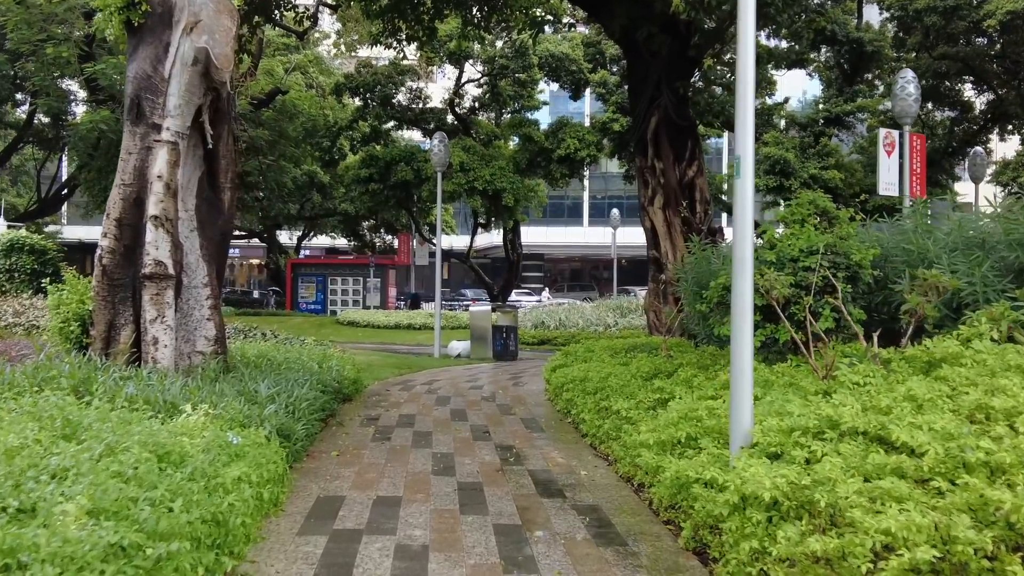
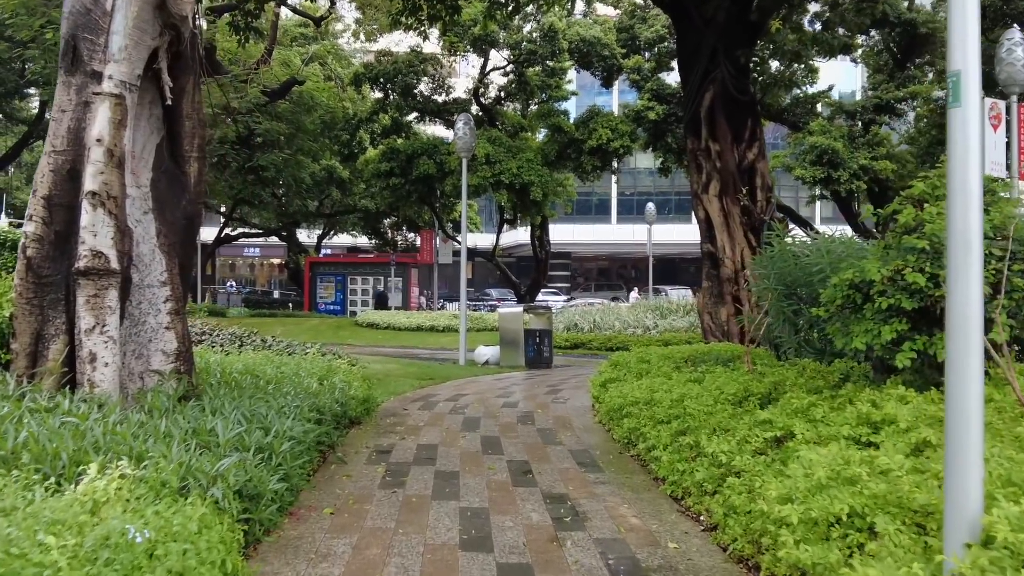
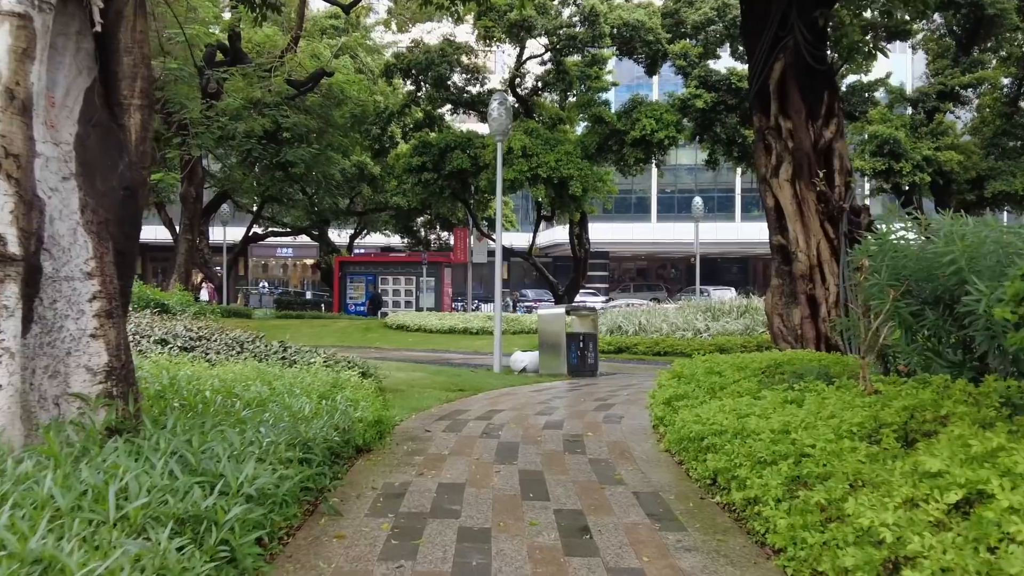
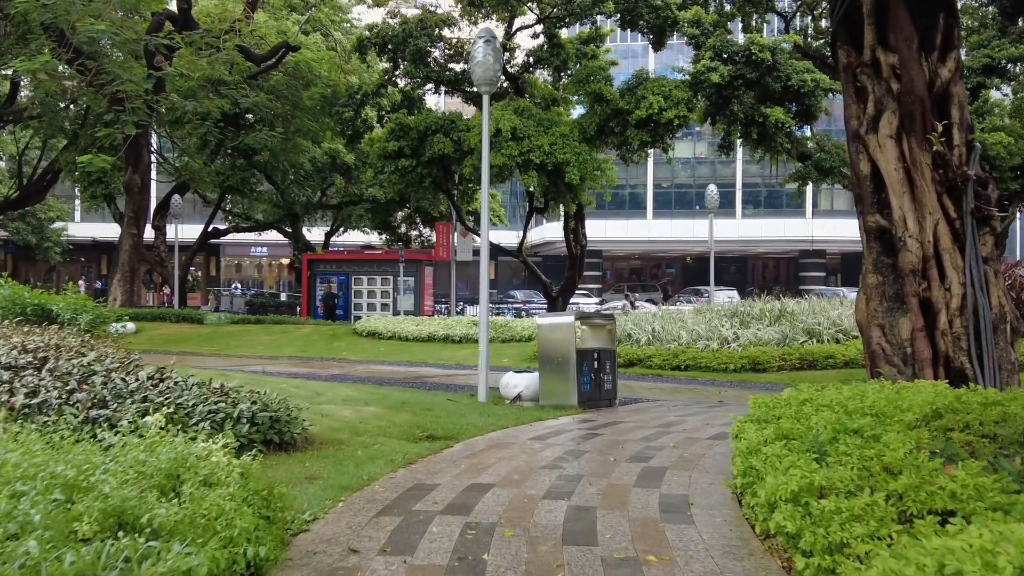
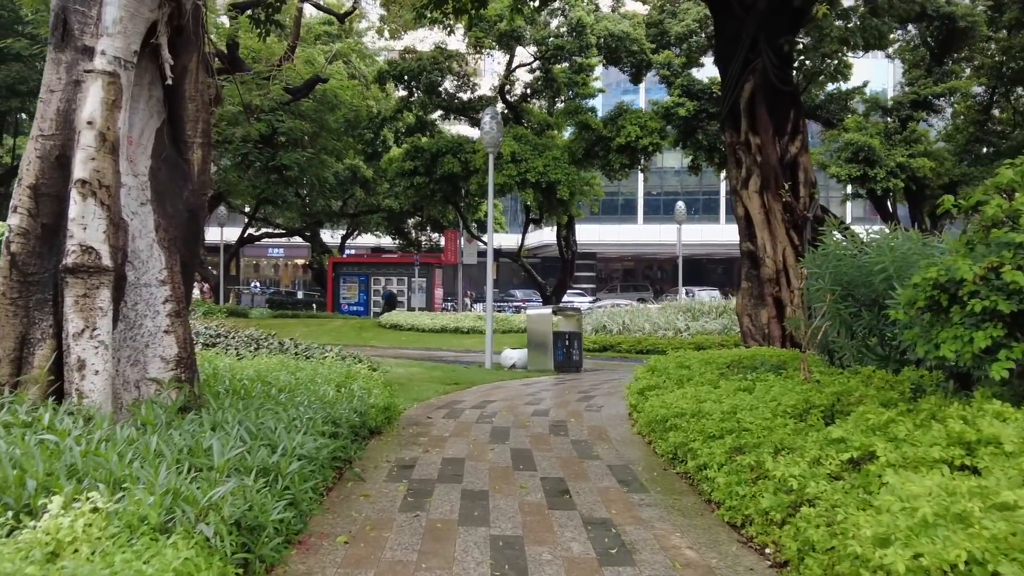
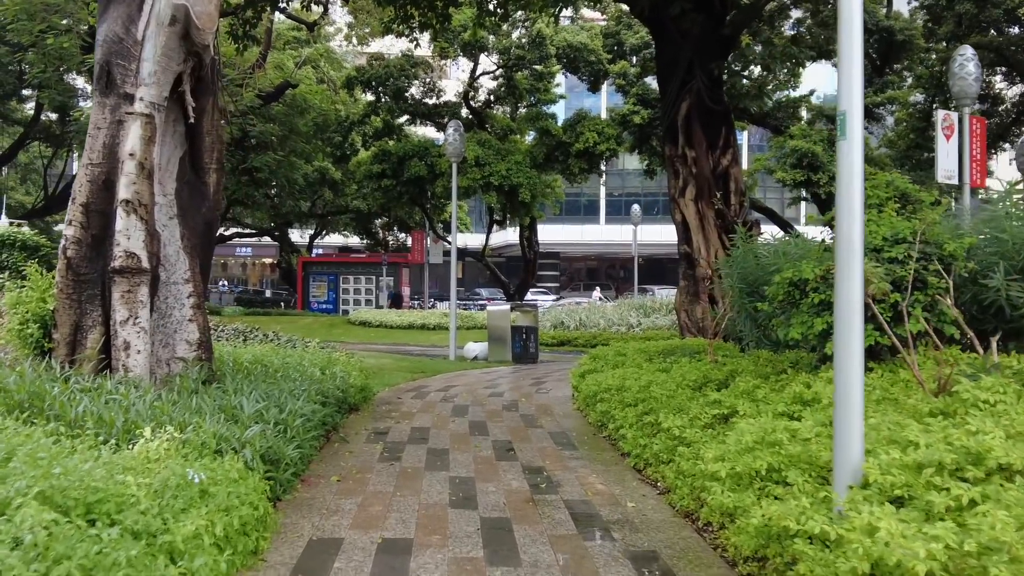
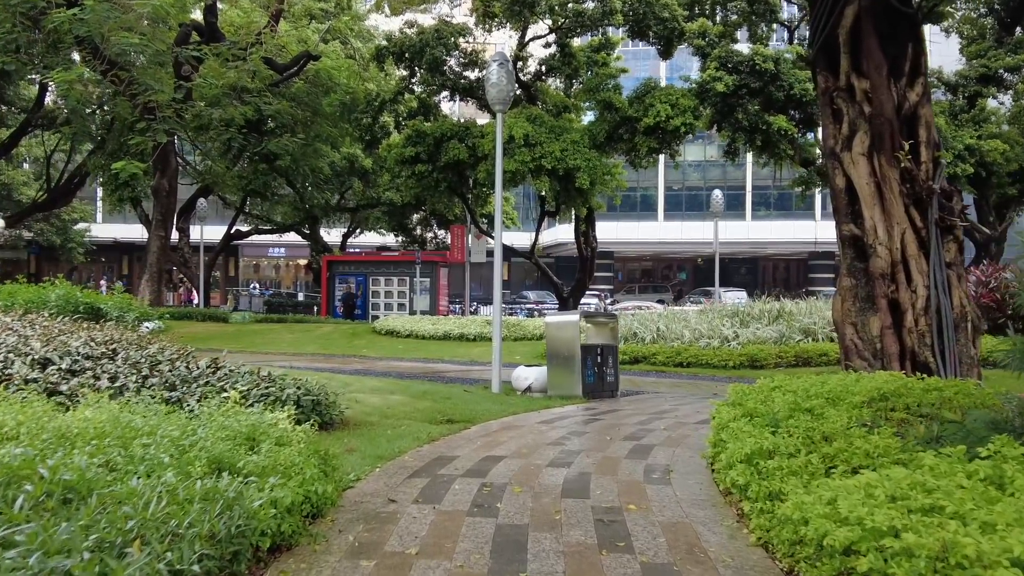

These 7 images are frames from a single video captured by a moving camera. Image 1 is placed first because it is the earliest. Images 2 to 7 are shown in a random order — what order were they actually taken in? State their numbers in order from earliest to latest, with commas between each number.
6, 2, 5, 3, 7, 4
